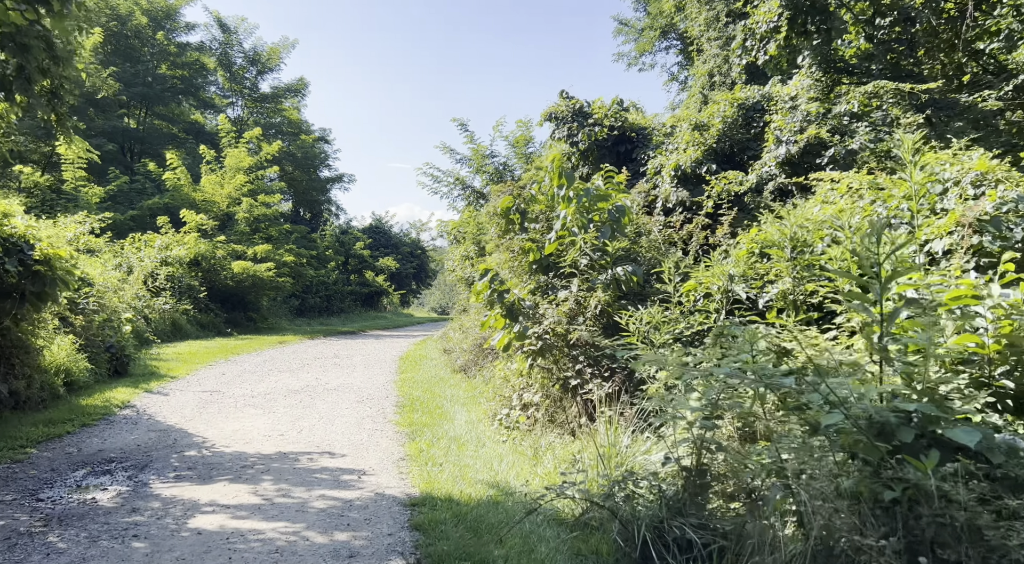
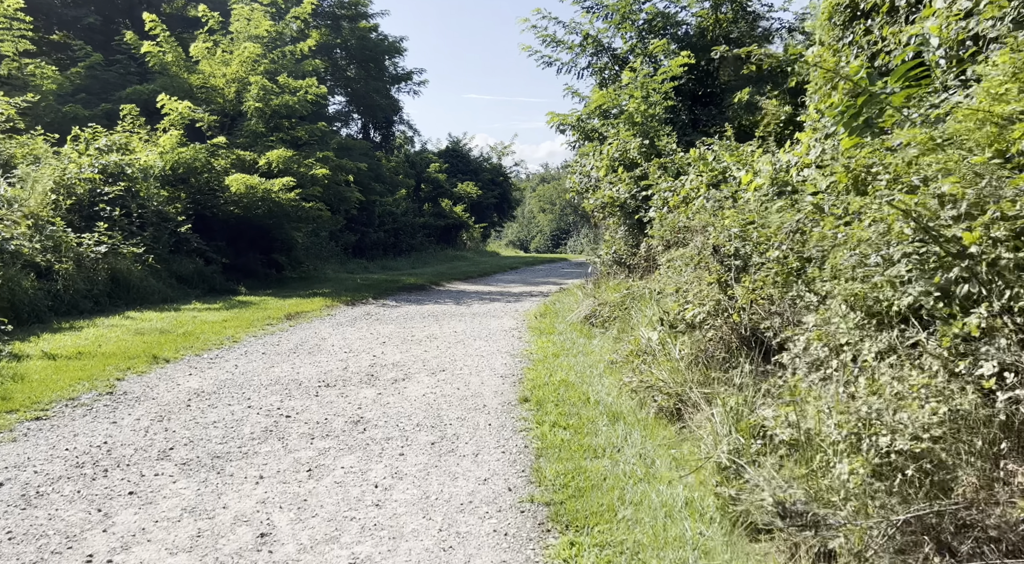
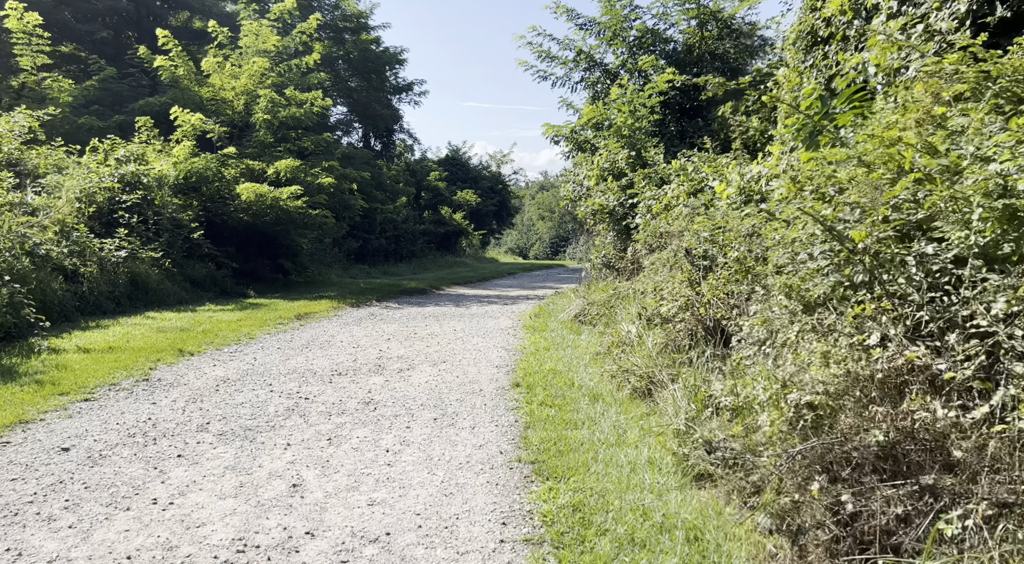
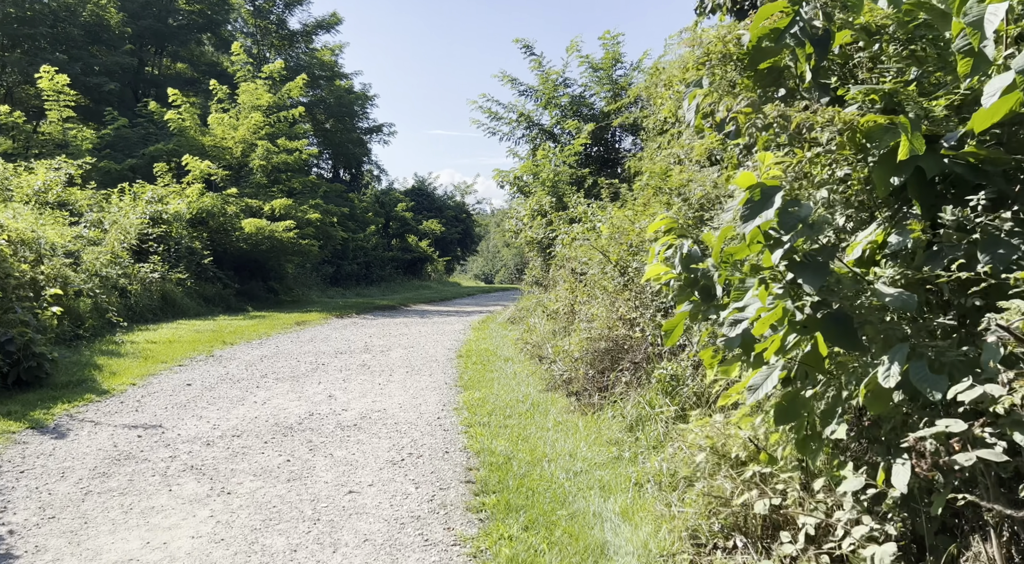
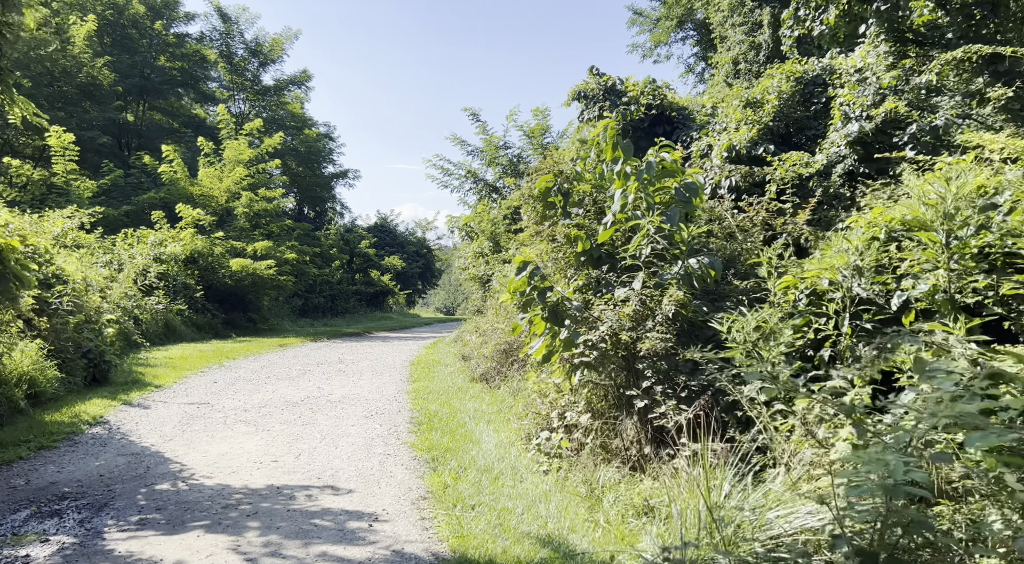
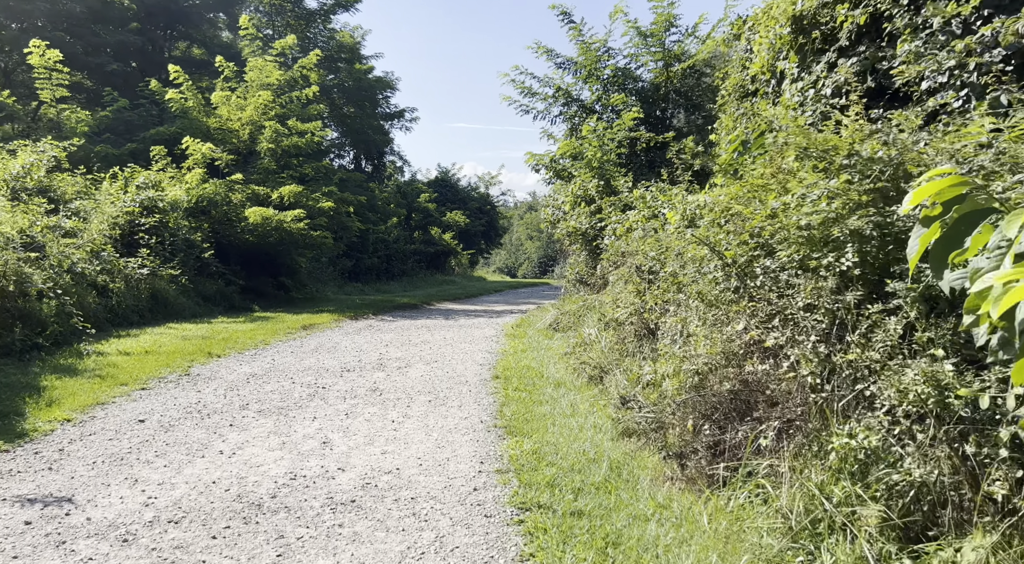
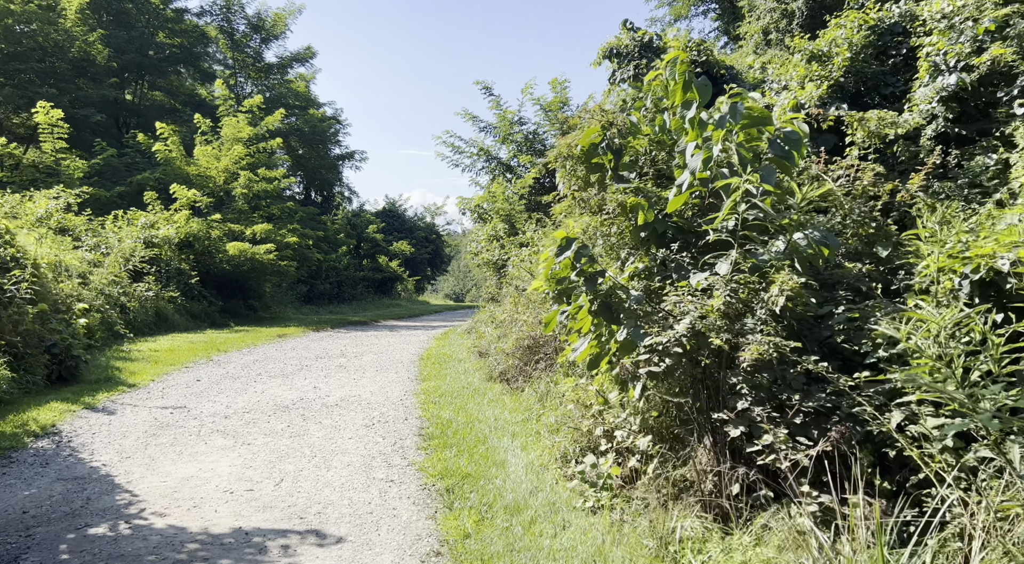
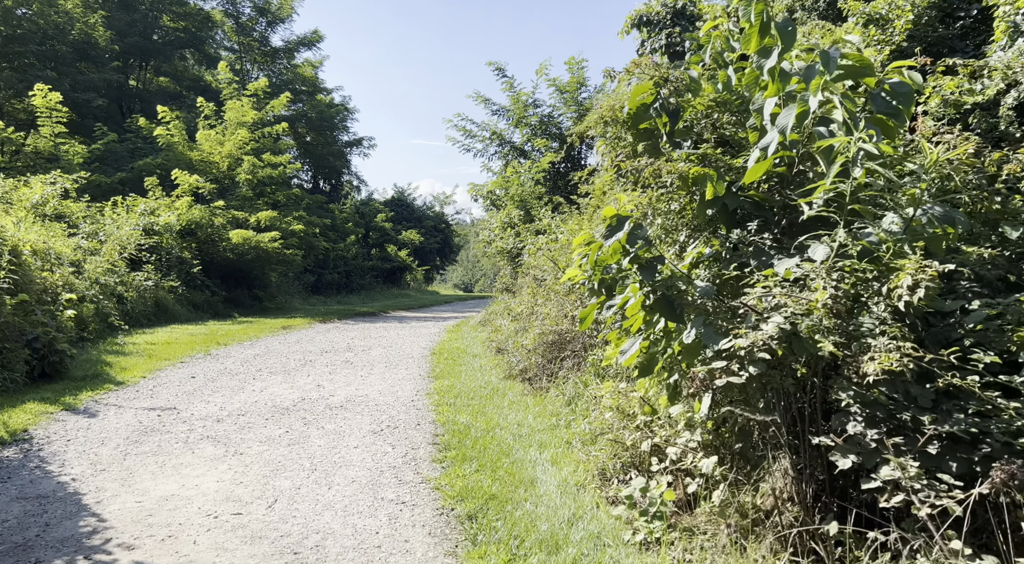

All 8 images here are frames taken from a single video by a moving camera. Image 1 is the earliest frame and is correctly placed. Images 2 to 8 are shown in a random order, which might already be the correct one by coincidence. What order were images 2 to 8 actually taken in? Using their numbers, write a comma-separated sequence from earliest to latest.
5, 7, 8, 4, 6, 3, 2
